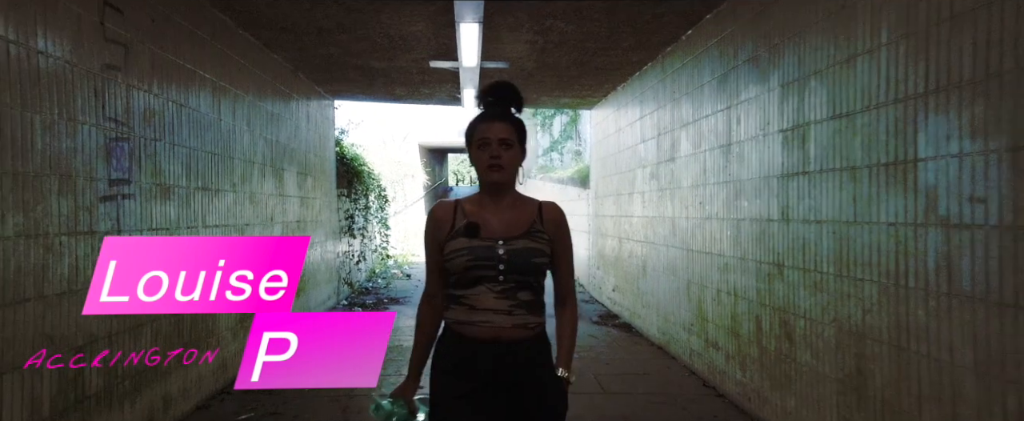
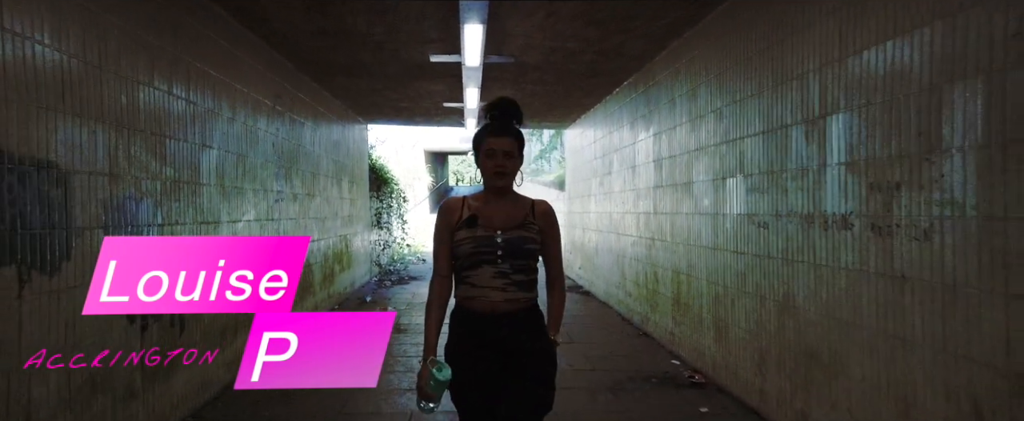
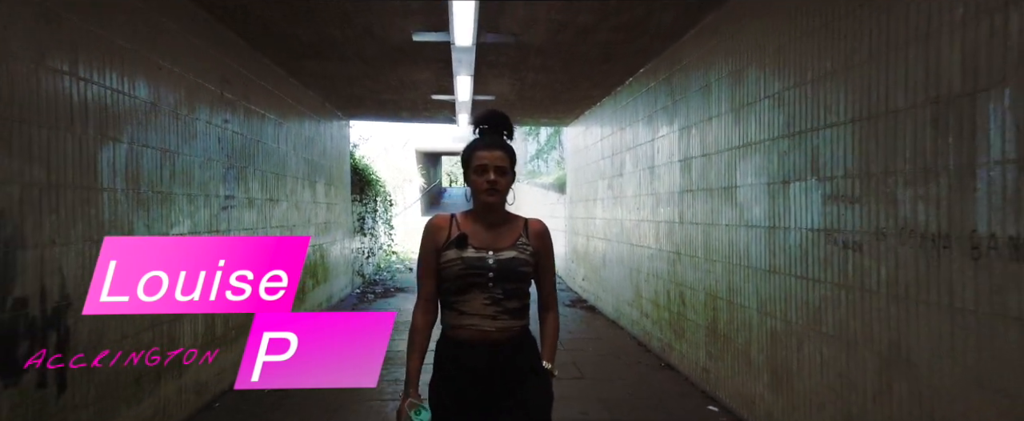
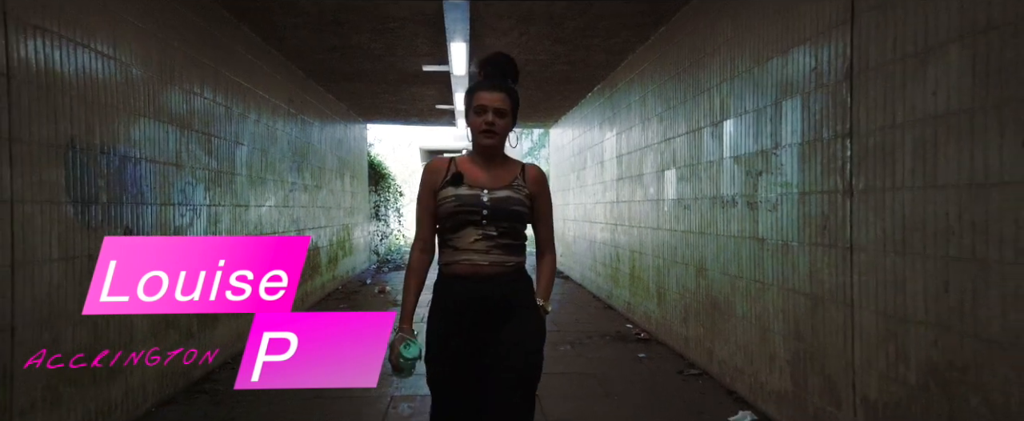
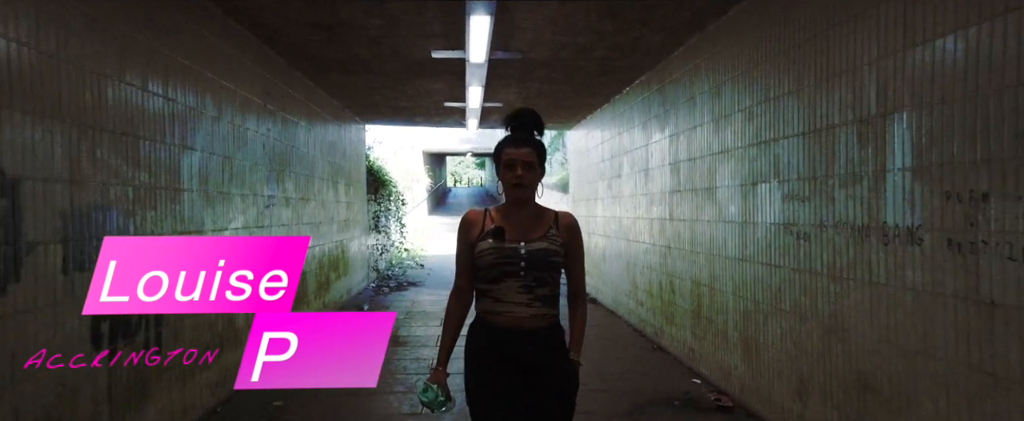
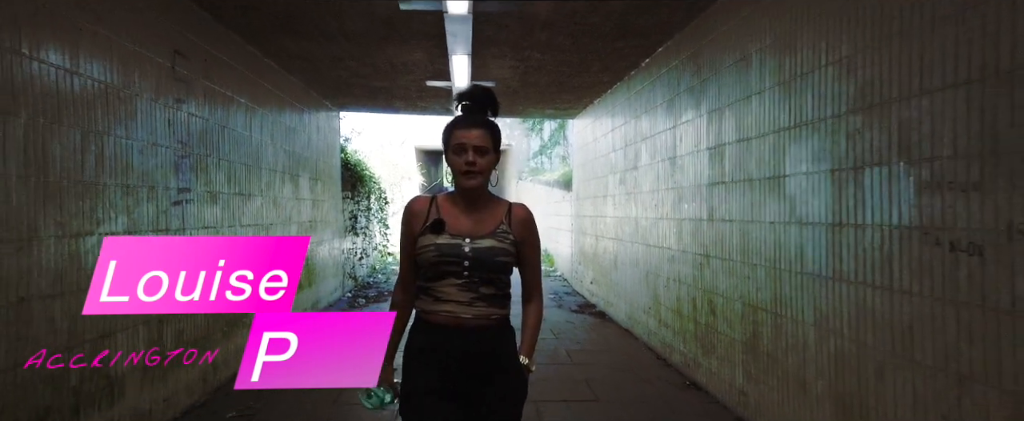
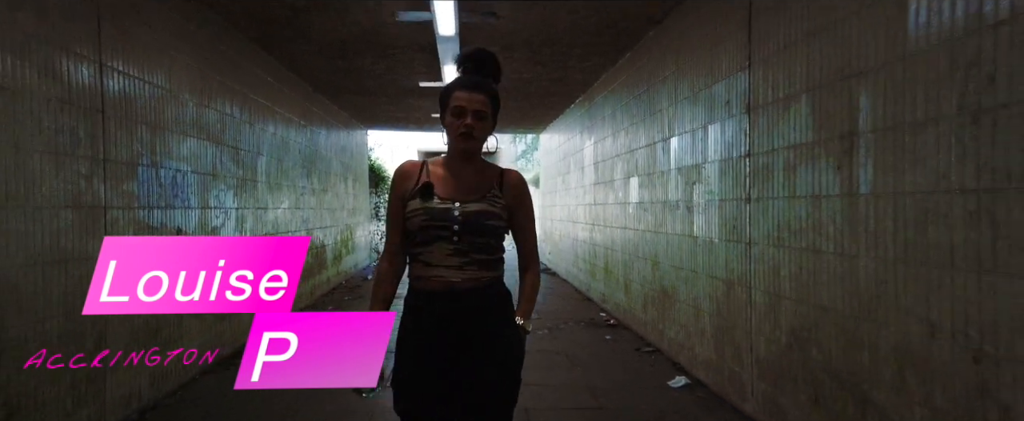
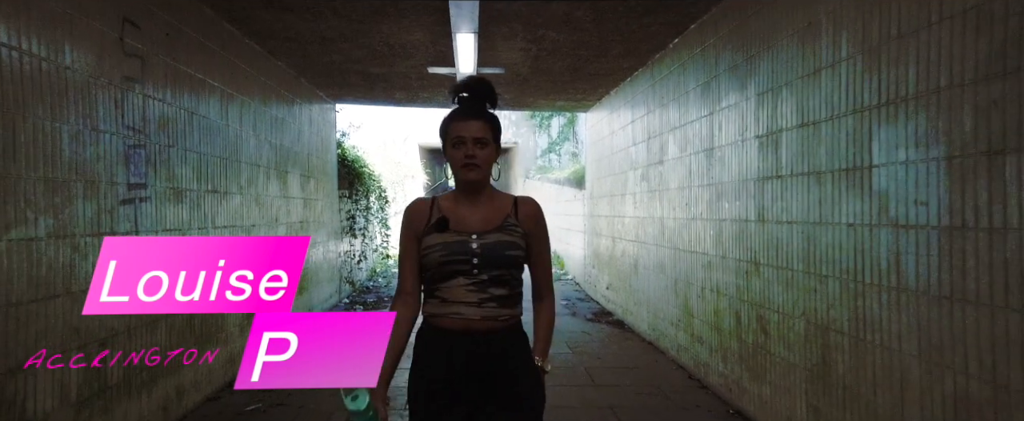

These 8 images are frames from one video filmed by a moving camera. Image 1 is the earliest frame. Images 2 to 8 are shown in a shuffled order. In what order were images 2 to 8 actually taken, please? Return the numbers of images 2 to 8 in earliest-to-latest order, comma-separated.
8, 6, 3, 5, 2, 4, 7
